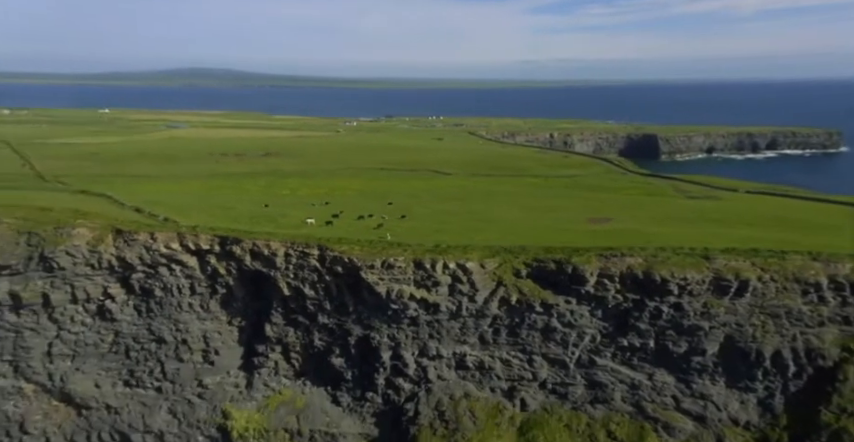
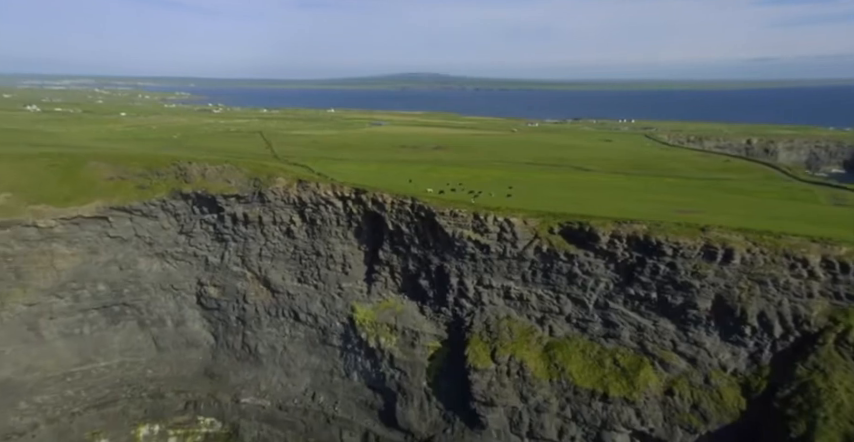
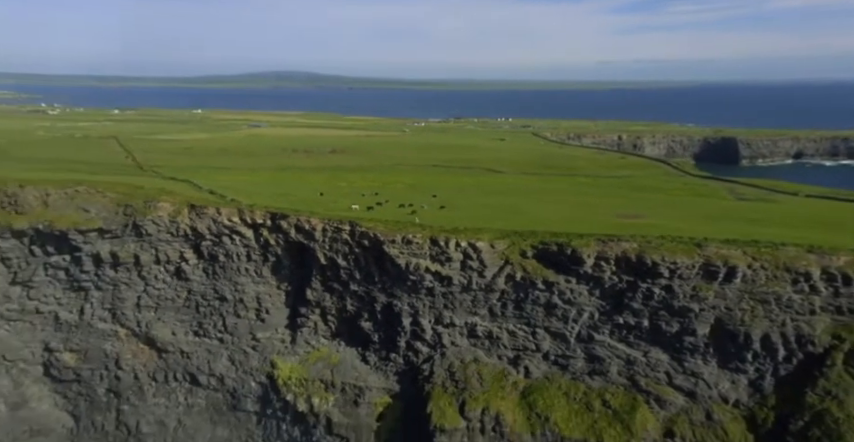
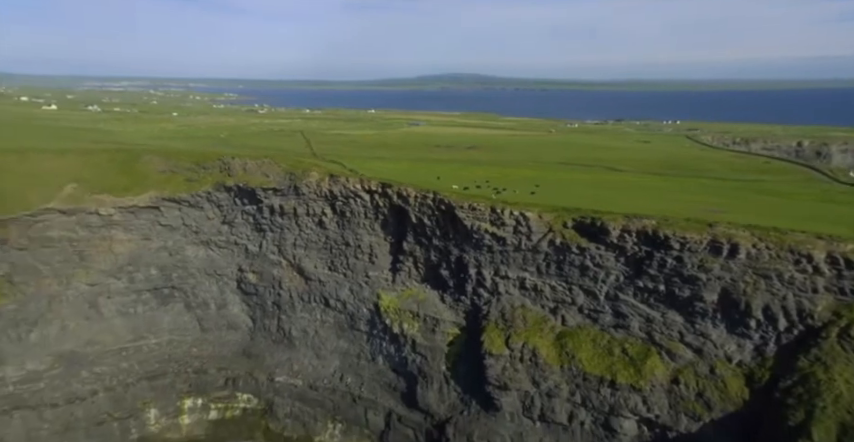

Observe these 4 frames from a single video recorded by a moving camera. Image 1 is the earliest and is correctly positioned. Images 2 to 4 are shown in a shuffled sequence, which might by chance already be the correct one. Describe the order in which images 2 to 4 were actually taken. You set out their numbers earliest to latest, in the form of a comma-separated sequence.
3, 2, 4
